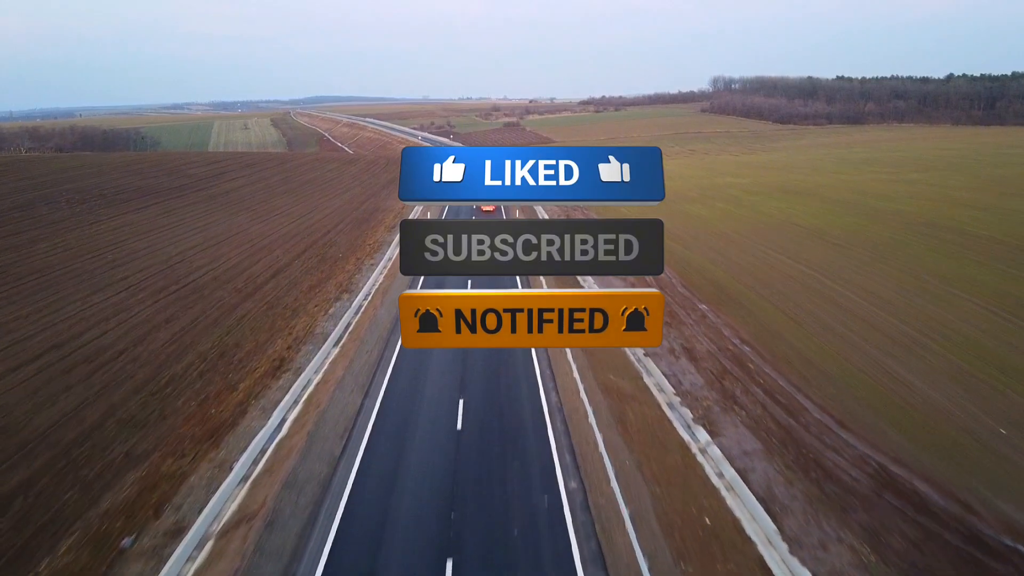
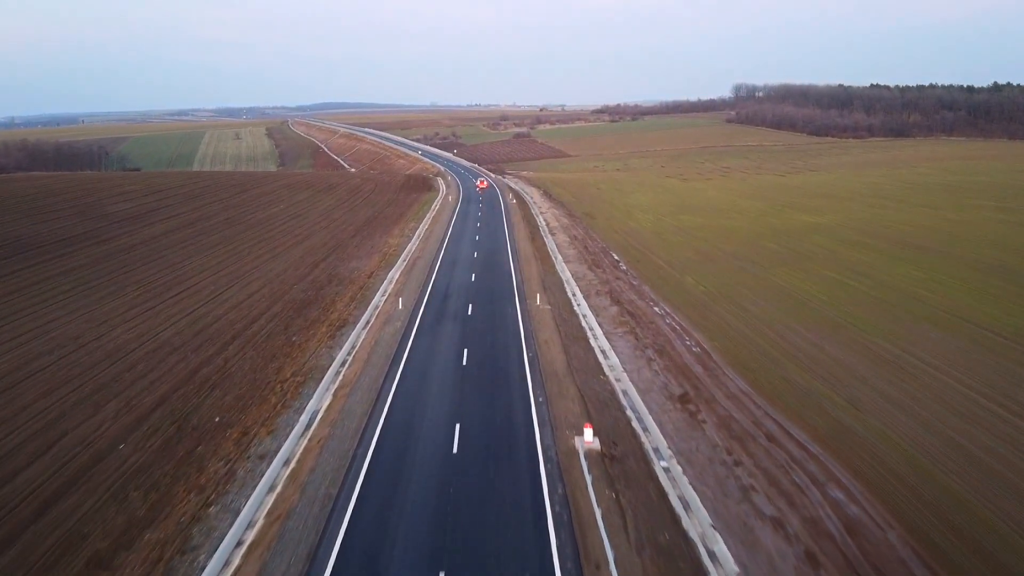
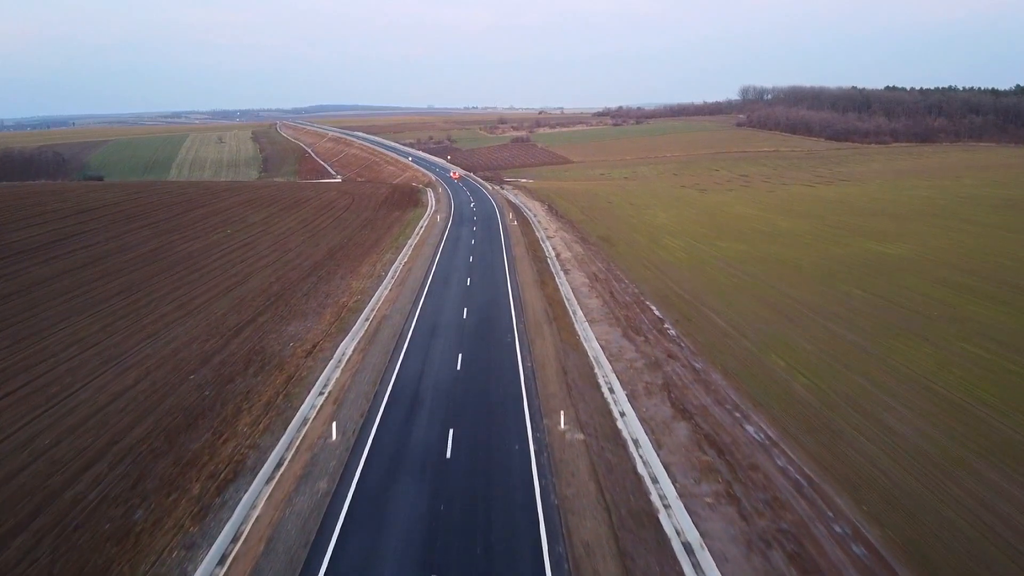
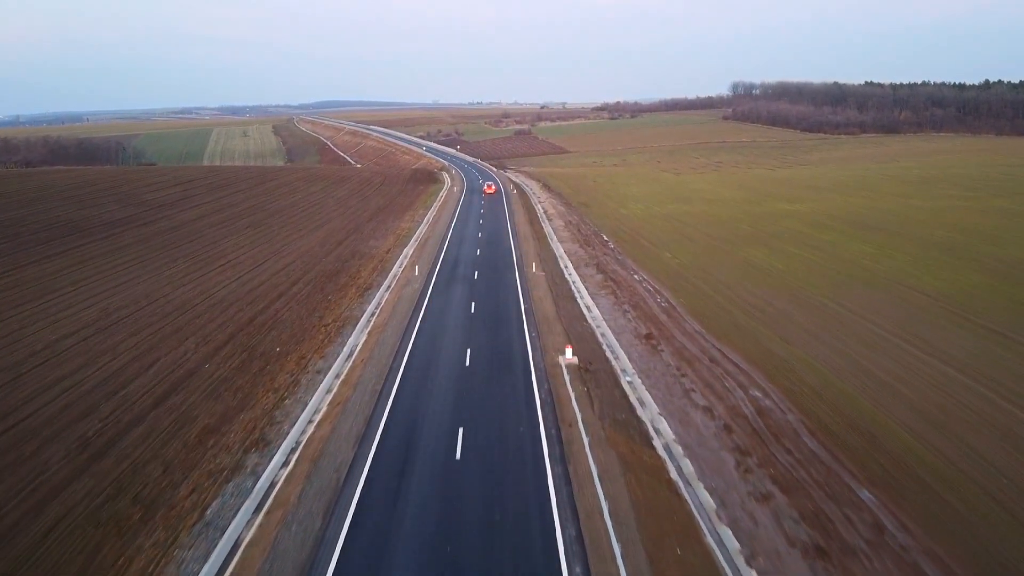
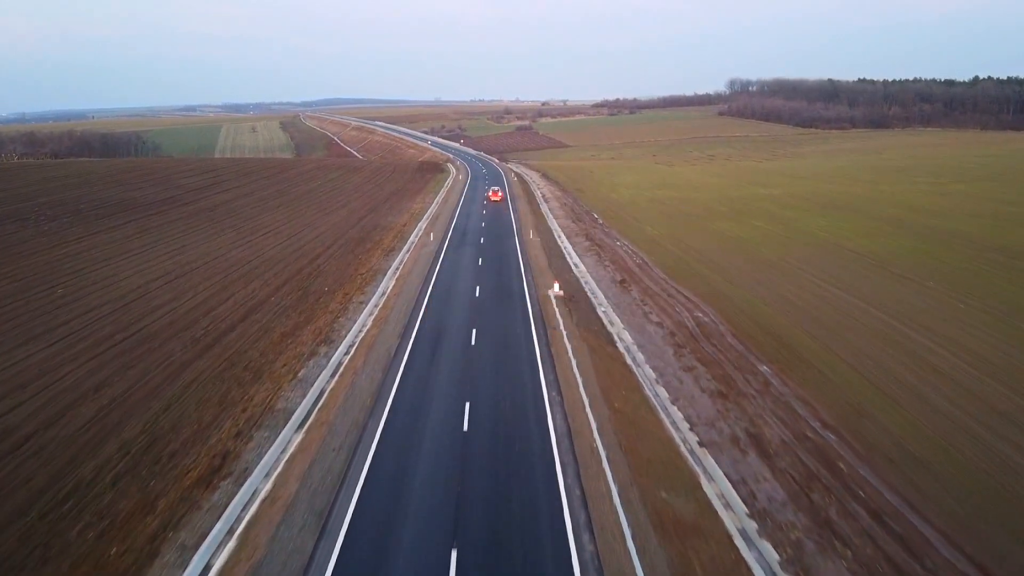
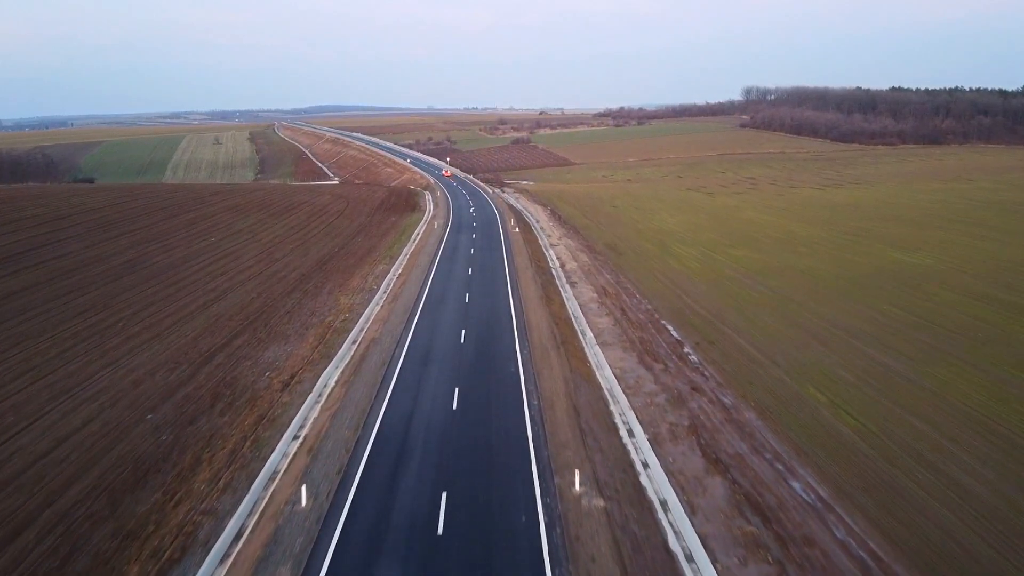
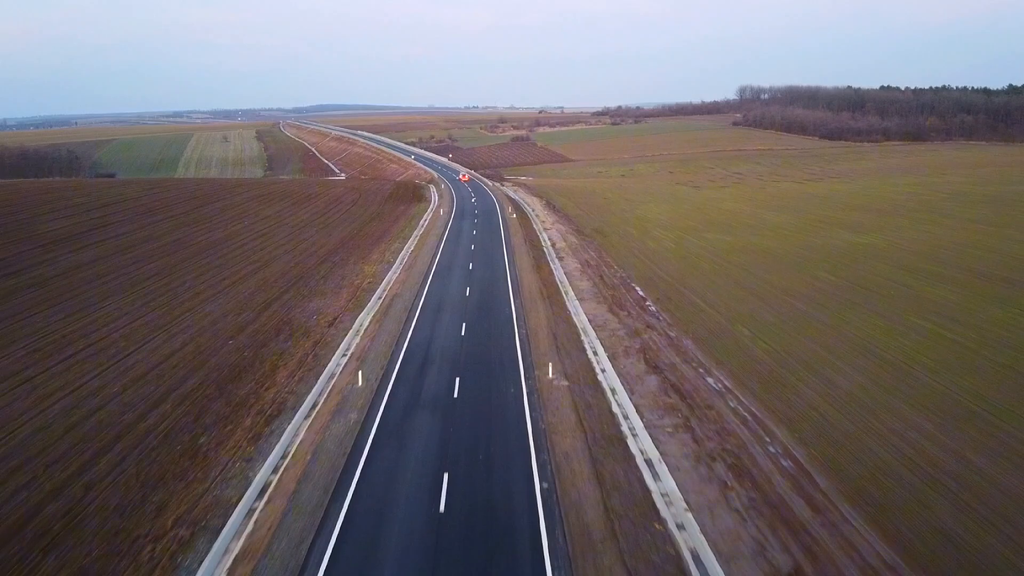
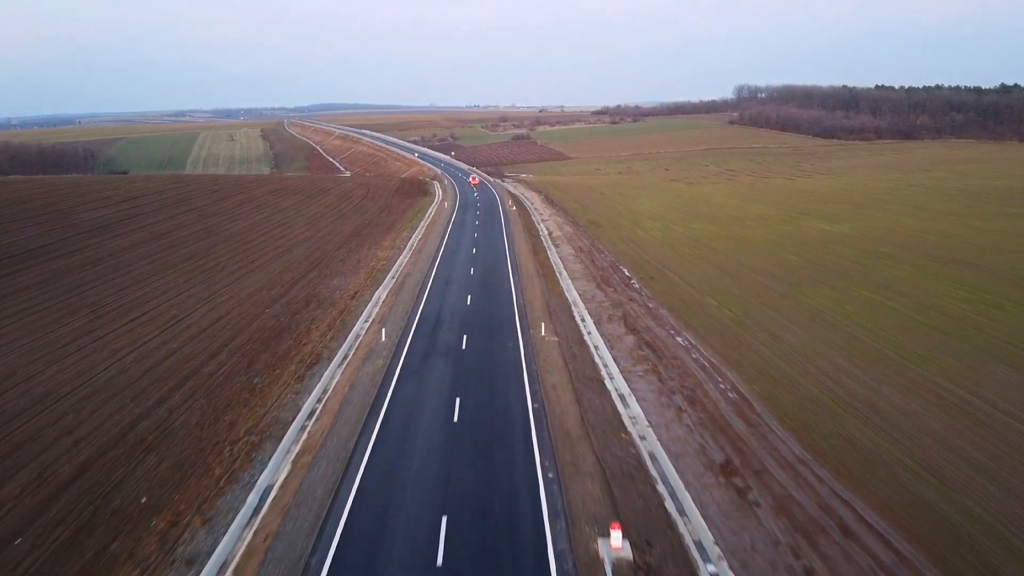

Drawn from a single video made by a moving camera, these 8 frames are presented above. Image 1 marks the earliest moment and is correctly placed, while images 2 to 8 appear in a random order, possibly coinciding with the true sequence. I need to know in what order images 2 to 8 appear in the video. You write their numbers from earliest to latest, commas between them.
5, 4, 2, 8, 7, 3, 6
